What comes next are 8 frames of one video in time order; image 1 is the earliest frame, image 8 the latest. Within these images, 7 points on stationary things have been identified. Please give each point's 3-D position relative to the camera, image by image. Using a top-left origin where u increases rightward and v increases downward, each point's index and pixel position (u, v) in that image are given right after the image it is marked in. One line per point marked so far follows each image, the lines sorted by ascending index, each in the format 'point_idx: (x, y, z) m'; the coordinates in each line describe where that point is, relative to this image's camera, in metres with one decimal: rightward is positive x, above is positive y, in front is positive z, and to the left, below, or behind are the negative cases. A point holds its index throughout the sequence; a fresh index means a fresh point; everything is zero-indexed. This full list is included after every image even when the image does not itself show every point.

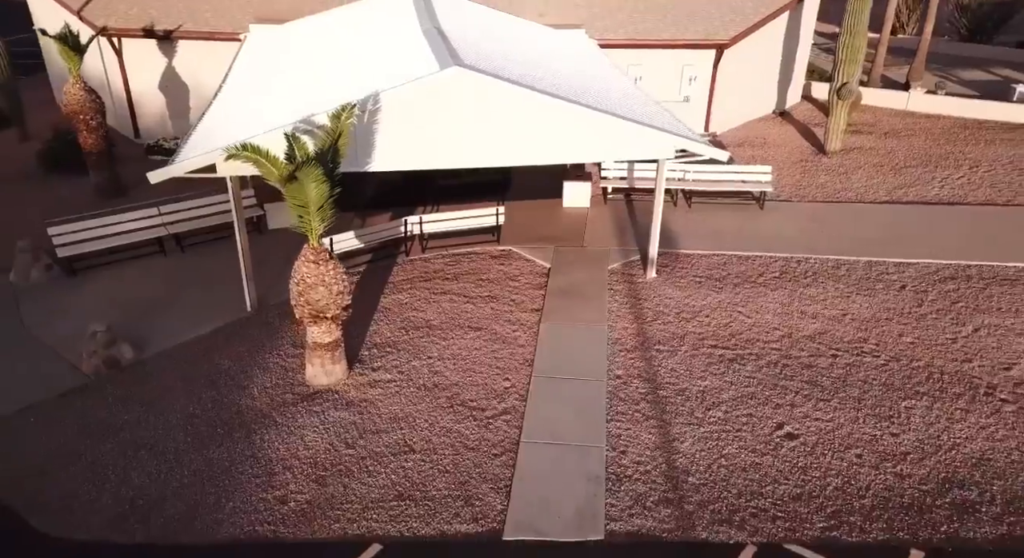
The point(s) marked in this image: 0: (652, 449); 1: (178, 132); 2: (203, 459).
0: (+1.5, -1.7, +7.2) m
1: (-7.7, +3.4, +15.9) m
2: (-3.2, -1.8, +7.2) m
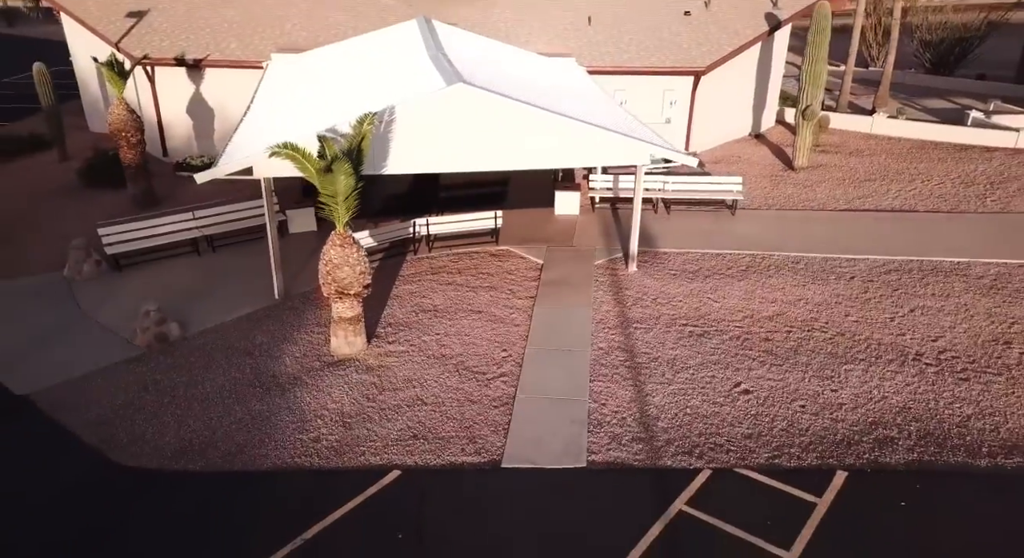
0: (+1.4, -1.5, +8.5) m
1: (-7.7, +3.2, +17.4) m
2: (-3.2, -1.6, +8.4) m
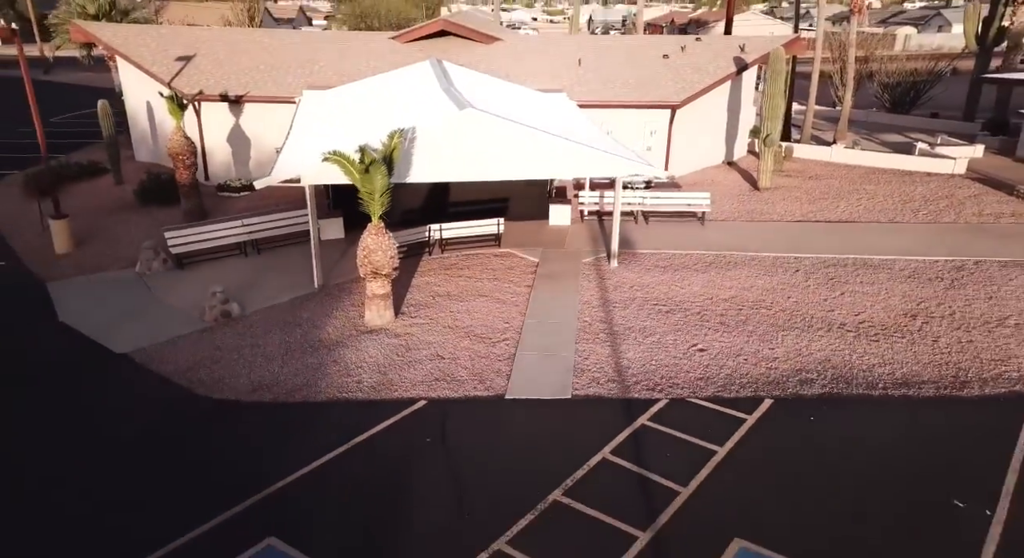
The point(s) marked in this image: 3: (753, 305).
0: (+1.4, -1.2, +10.6) m
1: (-7.7, +3.0, +19.8) m
2: (-3.2, -1.3, +10.5) m
3: (+4.2, -0.4, +12.0) m
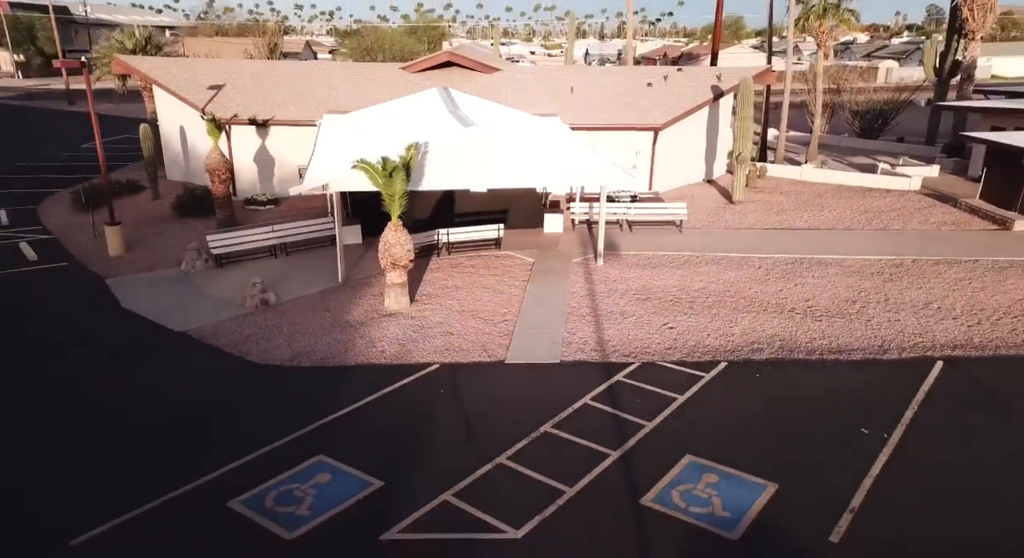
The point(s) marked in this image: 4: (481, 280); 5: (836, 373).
0: (+1.4, -1.0, +12.5) m
1: (-7.8, +2.8, +21.9) m
2: (-3.2, -1.0, +12.4) m
3: (+4.2, -0.3, +14.0) m
4: (-0.7, 0.0, +14.9) m
5: (+5.1, -1.5, +10.8) m
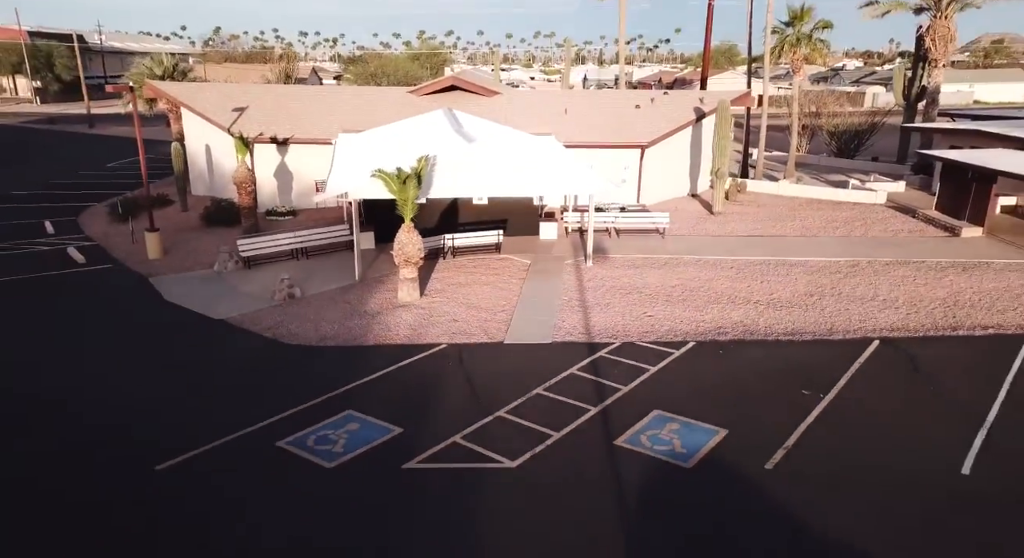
0: (+1.4, -0.9, +14.3) m
1: (-7.8, +2.6, +23.8) m
2: (-3.3, -0.9, +14.2) m
3: (+4.2, -0.2, +15.8) m
4: (-0.7, 0.0, +16.7) m
5: (+5.0, -1.3, +12.6) m
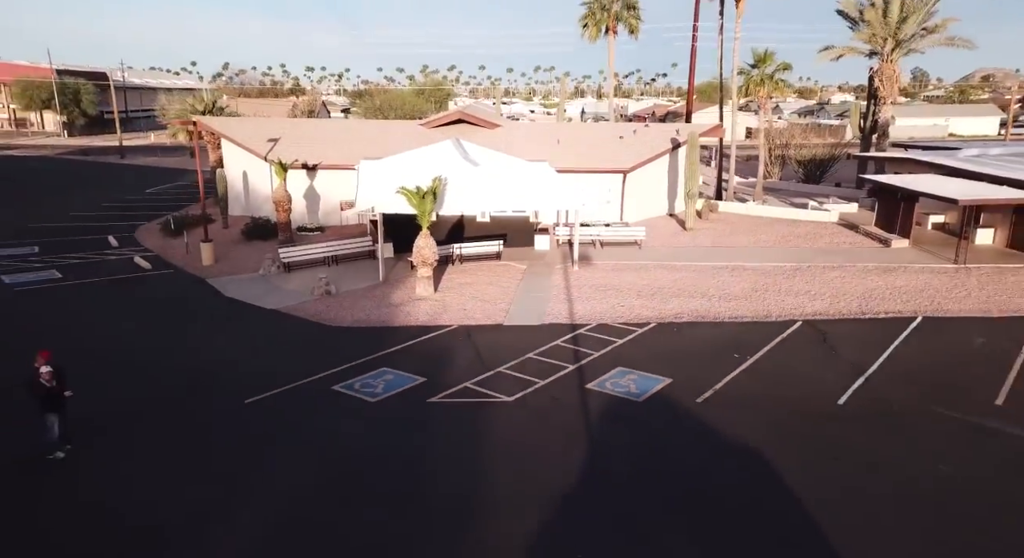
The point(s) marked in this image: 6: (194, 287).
0: (+1.3, -0.8, +17.6) m
1: (-7.8, +2.3, +27.2) m
2: (-3.3, -0.8, +17.5) m
3: (+4.1, -0.2, +19.1) m
4: (-0.7, 0.0, +20.0) m
5: (+5.0, -1.1, +15.8) m
6: (-9.1, -0.2, +19.7) m
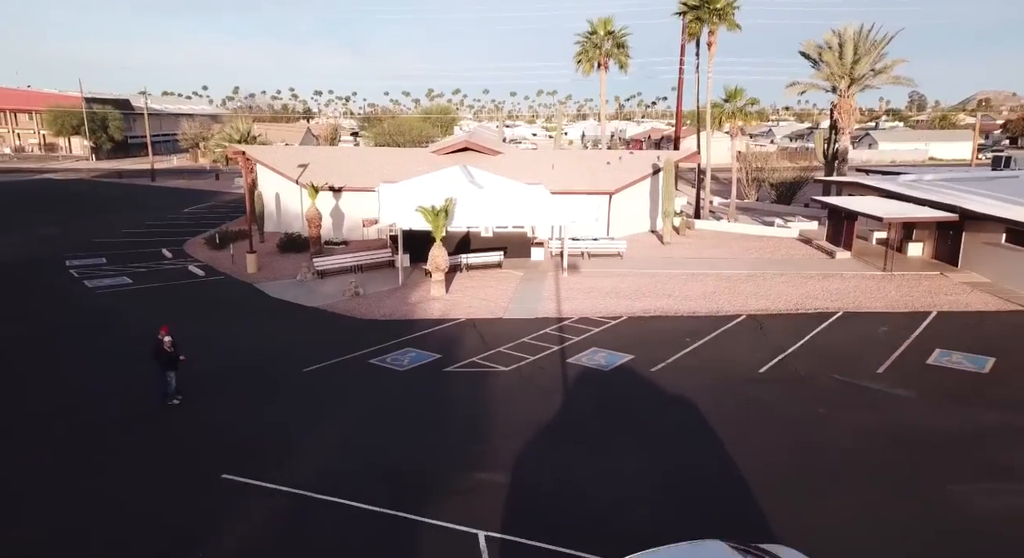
0: (+1.3, -0.9, +21.3) m
1: (-7.8, +1.9, +31.1) m
2: (-3.4, -0.9, +21.2) m
3: (+4.1, -0.4, +22.8) m
4: (-0.8, -0.2, +23.8) m
5: (+4.9, -1.2, +19.5) m
6: (-9.2, -0.4, +23.5) m
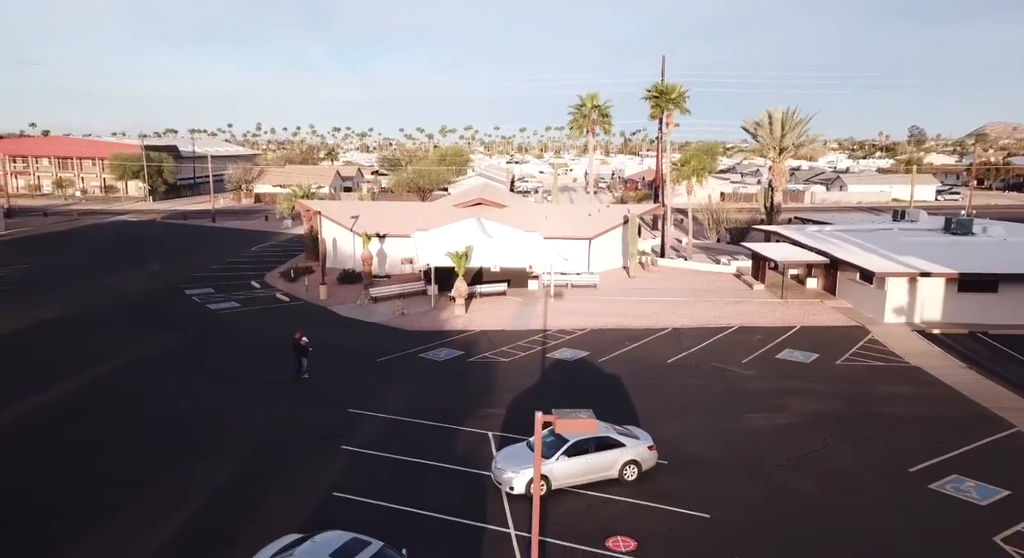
0: (+1.3, -1.9, +30.3) m
1: (-7.7, +0.4, +40.3) m
2: (-3.4, -2.0, +30.3) m
3: (+4.1, -1.5, +31.8) m
4: (-0.7, -1.4, +32.9) m
5: (+4.9, -2.2, +28.5) m
6: (-9.1, -1.5, +32.7) m
